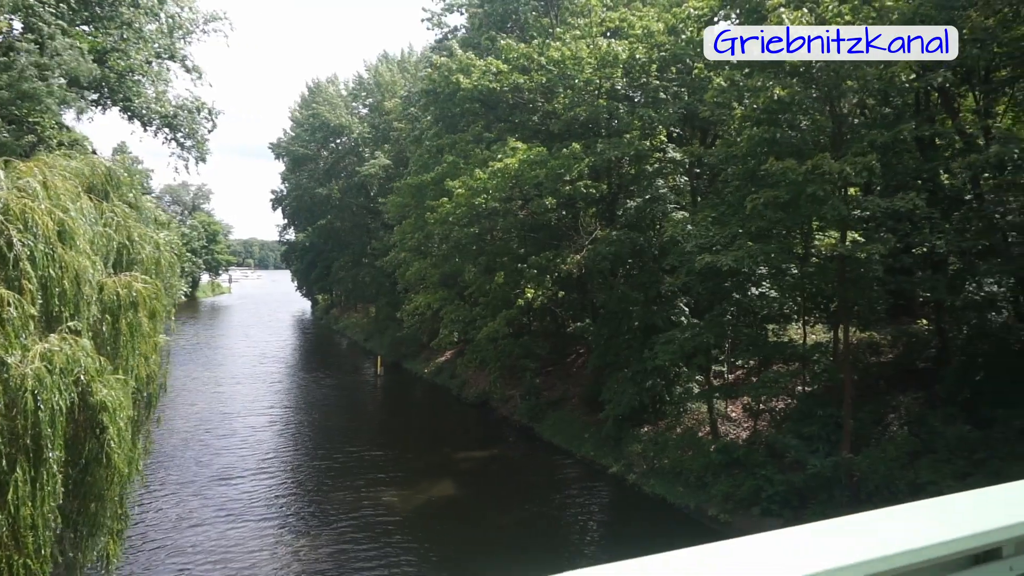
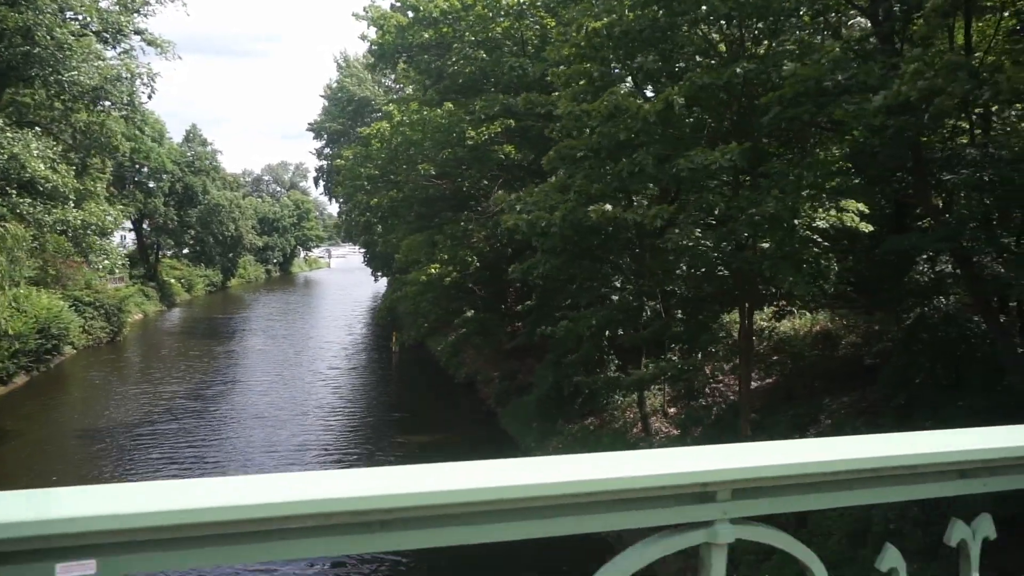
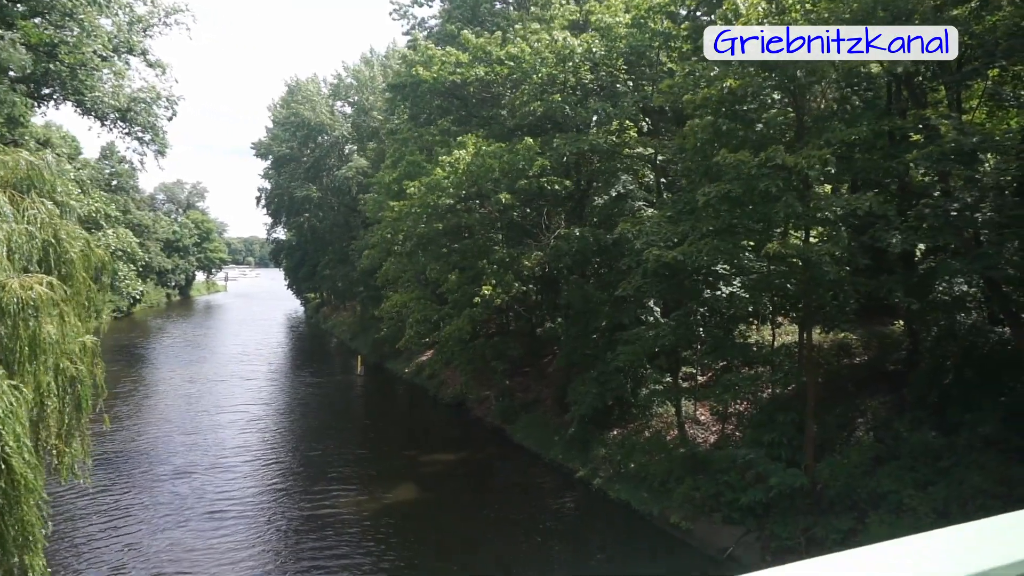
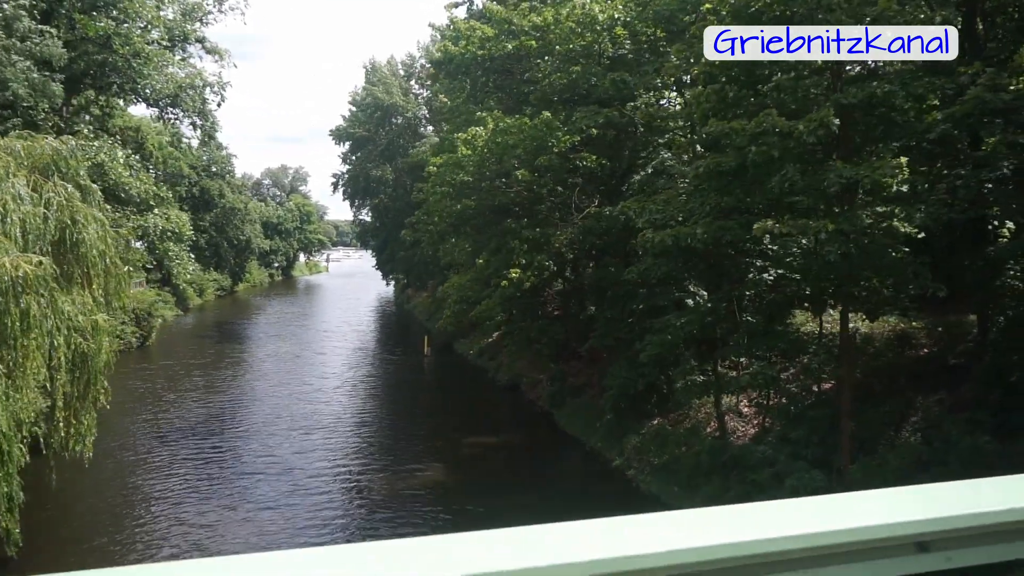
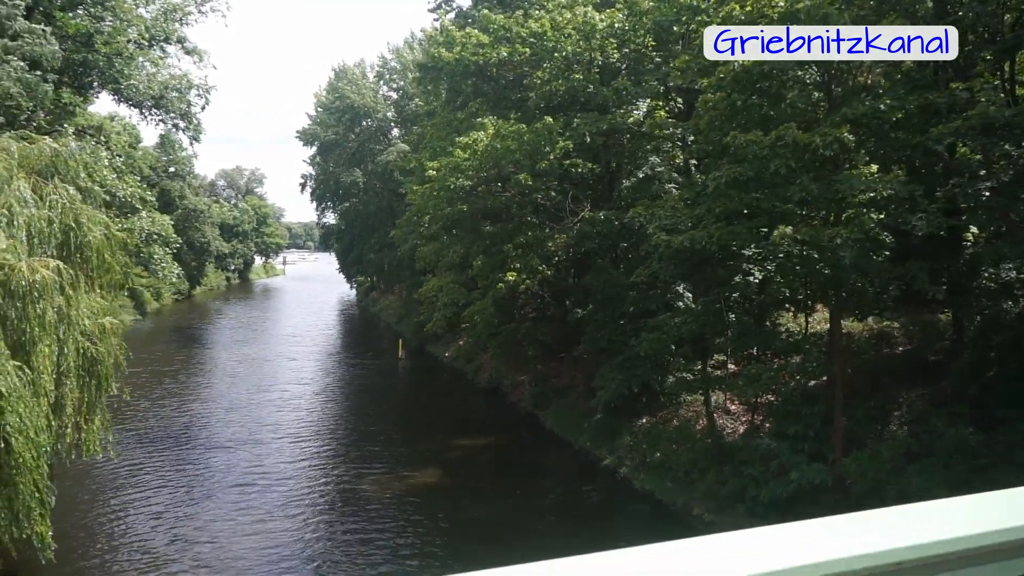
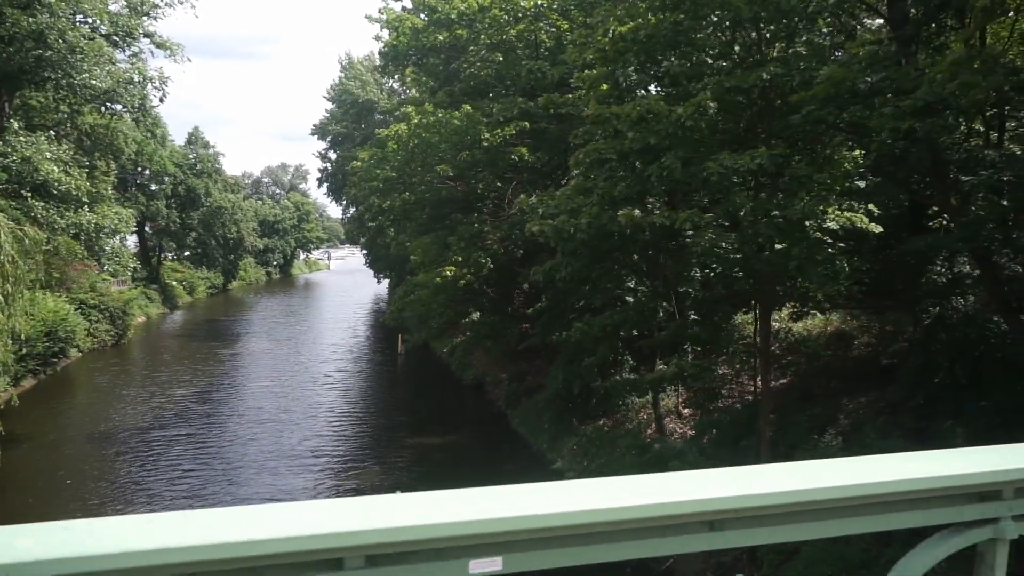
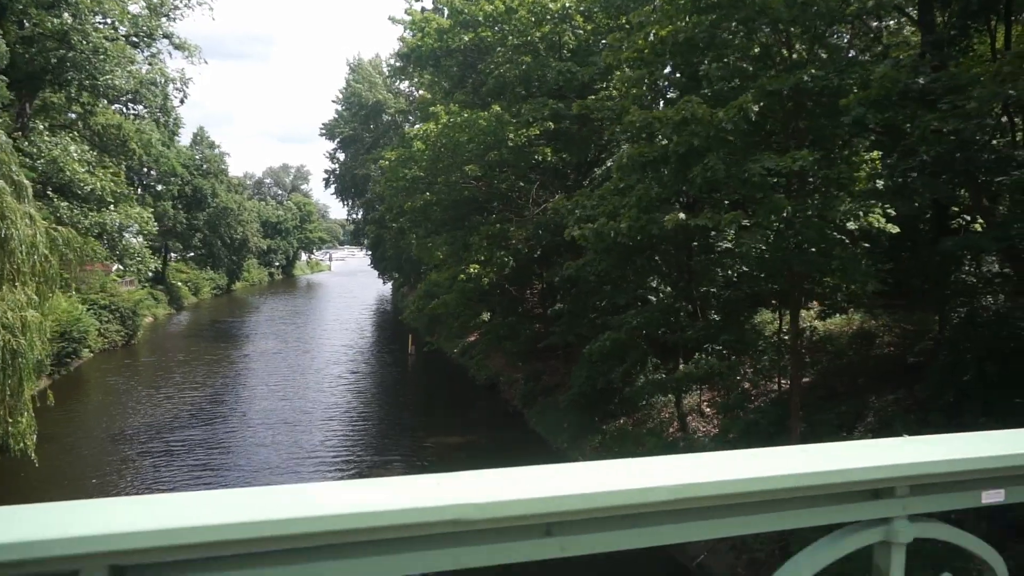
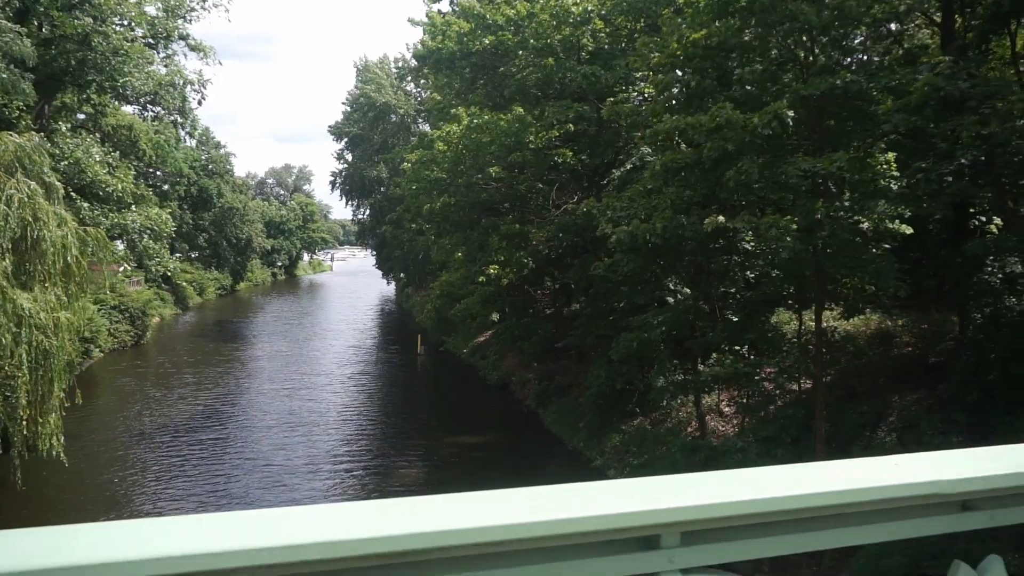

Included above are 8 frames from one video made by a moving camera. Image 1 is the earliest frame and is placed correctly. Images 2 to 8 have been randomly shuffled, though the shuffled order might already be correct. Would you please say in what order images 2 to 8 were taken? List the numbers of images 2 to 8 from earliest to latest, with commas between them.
3, 5, 4, 8, 7, 6, 2
